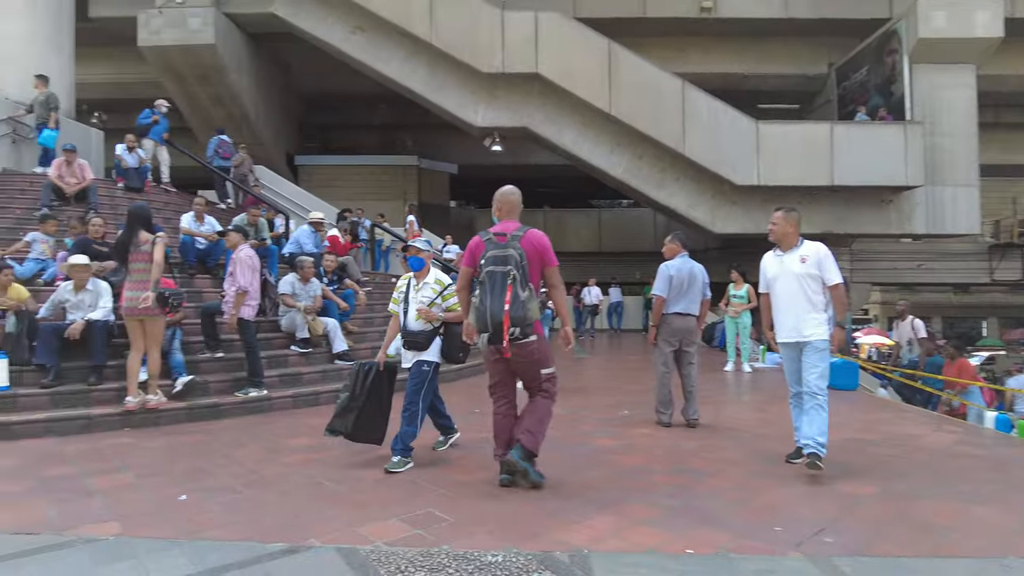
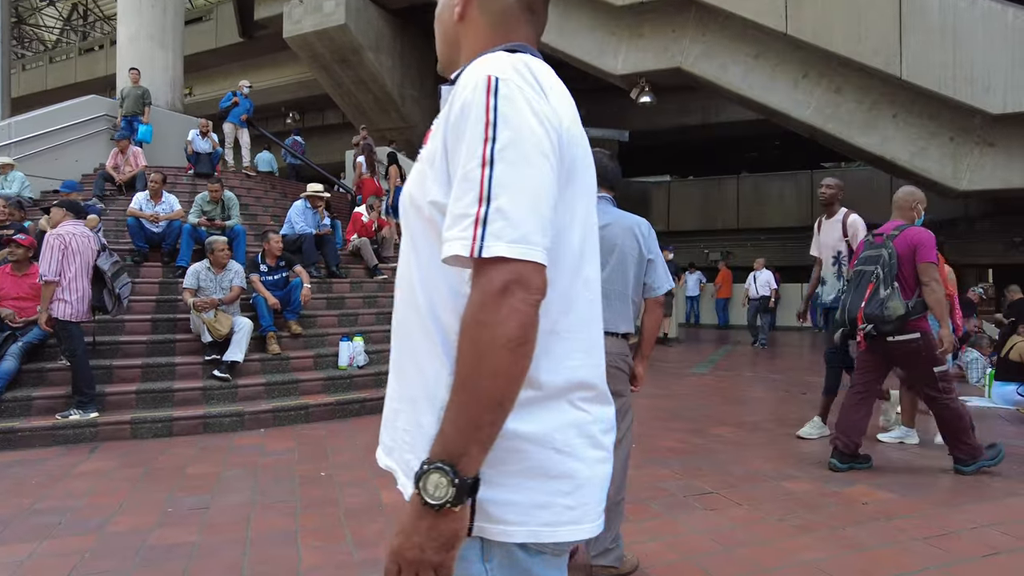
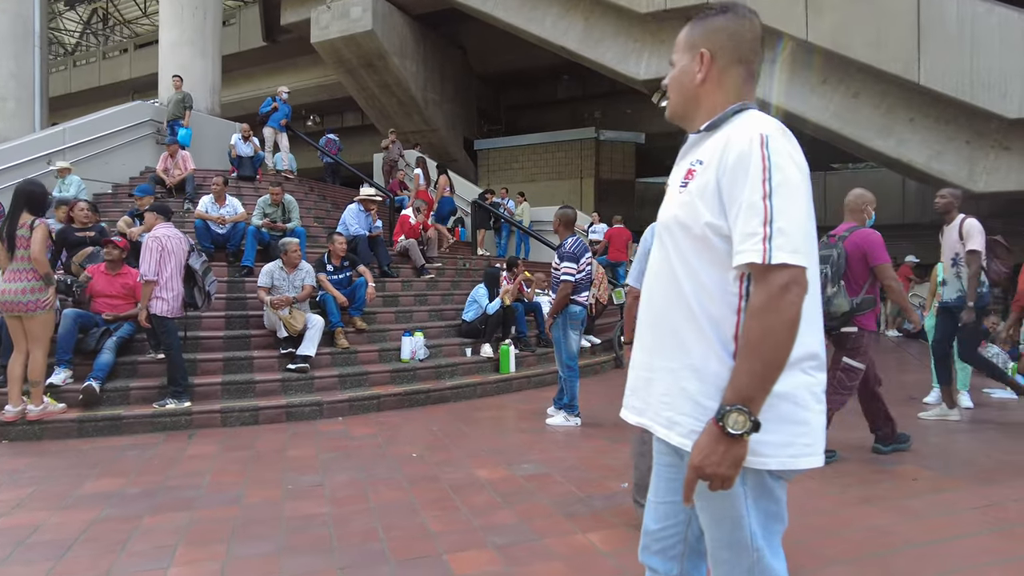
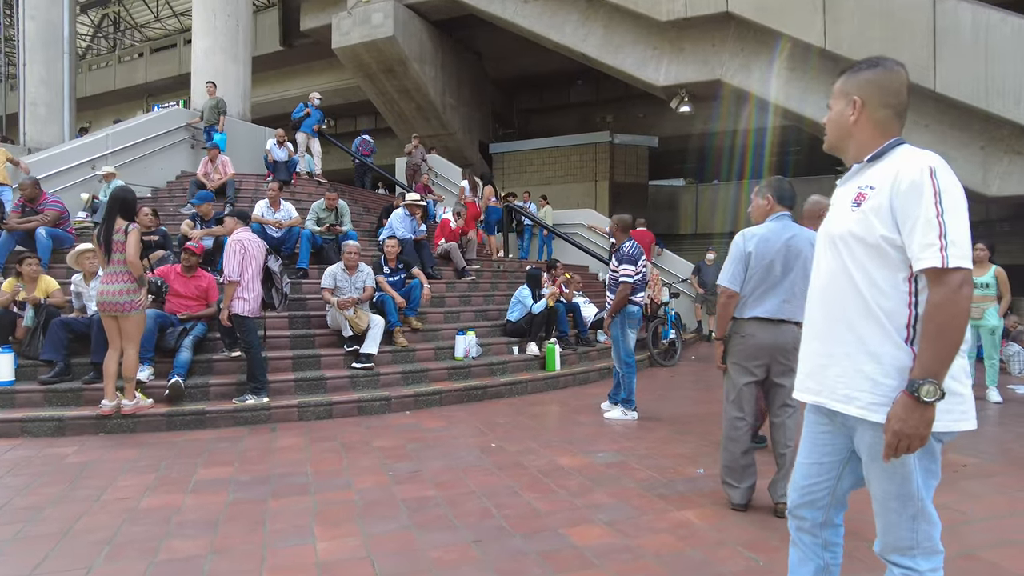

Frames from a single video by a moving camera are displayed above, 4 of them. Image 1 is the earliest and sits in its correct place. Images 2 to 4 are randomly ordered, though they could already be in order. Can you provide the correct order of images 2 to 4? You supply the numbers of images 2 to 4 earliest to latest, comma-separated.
4, 3, 2
